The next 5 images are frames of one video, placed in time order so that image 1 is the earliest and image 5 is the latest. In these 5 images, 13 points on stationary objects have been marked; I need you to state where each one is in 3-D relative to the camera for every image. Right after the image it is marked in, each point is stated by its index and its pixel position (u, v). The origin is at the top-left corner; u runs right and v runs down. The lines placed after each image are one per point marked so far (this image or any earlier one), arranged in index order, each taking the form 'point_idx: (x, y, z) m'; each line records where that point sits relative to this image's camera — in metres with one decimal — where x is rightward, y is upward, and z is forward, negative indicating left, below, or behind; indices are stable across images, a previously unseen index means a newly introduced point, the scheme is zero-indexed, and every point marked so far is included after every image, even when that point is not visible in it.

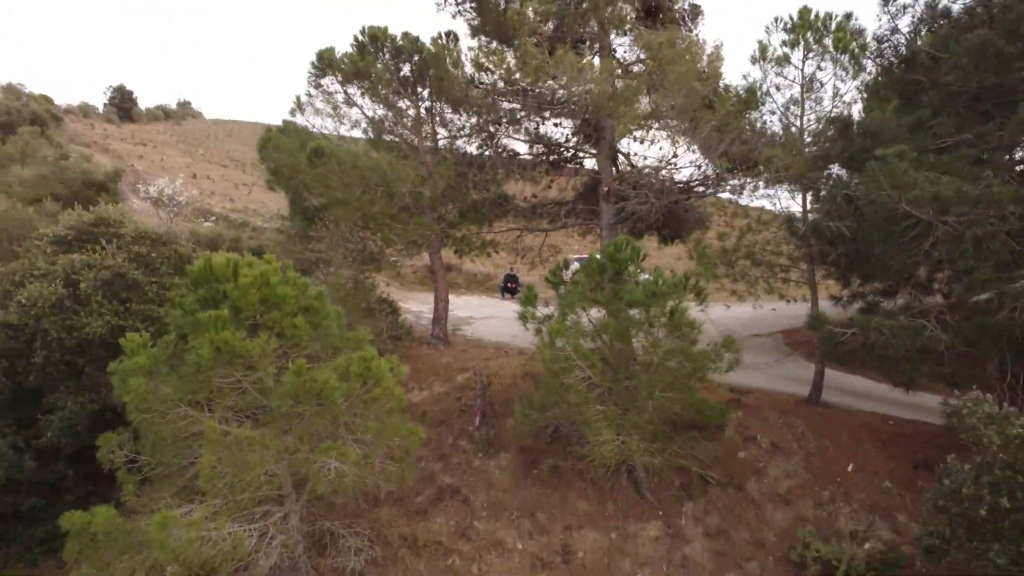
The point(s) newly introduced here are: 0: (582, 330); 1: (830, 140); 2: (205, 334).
0: (+1.3, -0.8, +5.0) m
1: (+7.2, +3.3, +5.9) m
2: (-5.0, -0.7, +4.4) m
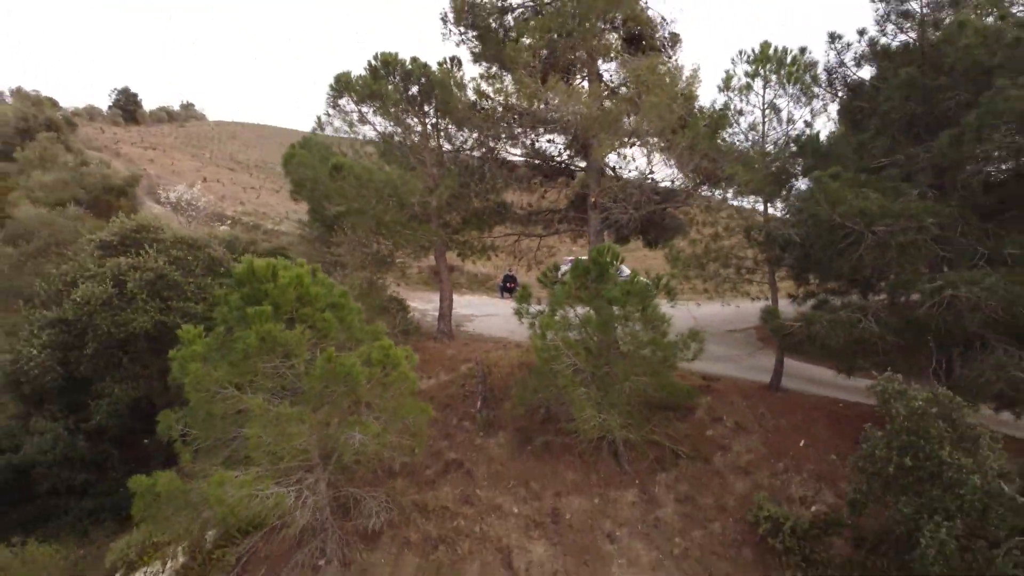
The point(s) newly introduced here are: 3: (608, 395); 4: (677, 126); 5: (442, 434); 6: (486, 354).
0: (+1.3, -0.8, +5.8) m
1: (+7.1, +3.3, +6.7) m
2: (-5.1, -0.7, +5.2) m
3: (+2.2, -2.4, +5.9) m
4: (+4.7, +4.6, +7.6) m
5: (-1.9, -3.9, +7.1) m
6: (-0.8, -2.1, +8.5) m
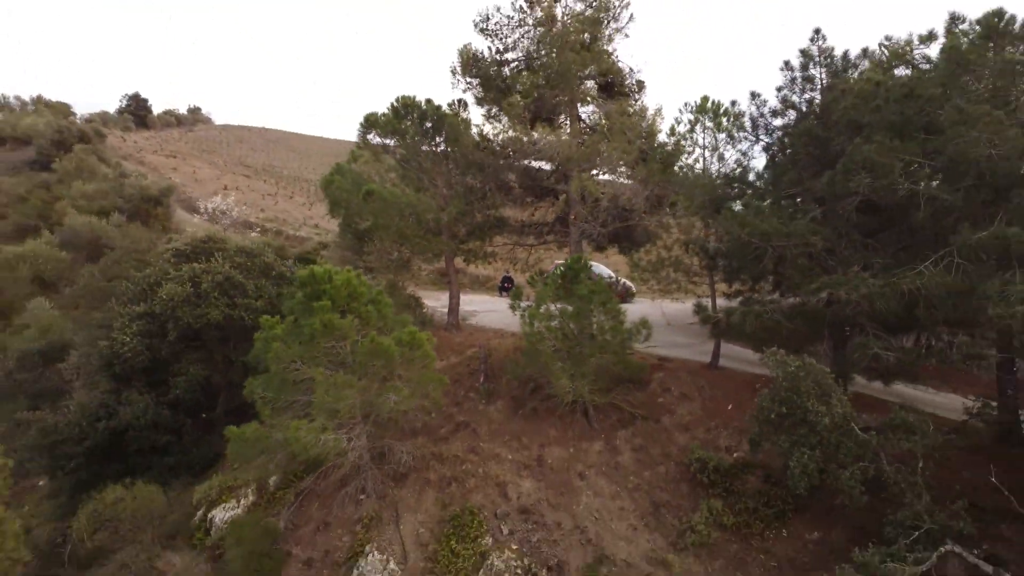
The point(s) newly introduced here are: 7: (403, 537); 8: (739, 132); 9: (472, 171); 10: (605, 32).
0: (+1.1, -0.8, +7.7) m
1: (+6.9, +3.3, +8.7) m
2: (-5.3, -0.7, +7.1) m
3: (+2.0, -2.4, +7.8) m
4: (+4.6, +4.6, +9.5) m
5: (-2.0, -3.9, +9.0) m
6: (-0.9, -2.1, +10.4) m
7: (-3.1, -7.0, +7.5) m
8: (+7.5, +5.2, +8.8) m
9: (-1.6, +4.6, +10.2) m
10: (+3.6, +9.8, +10.1) m
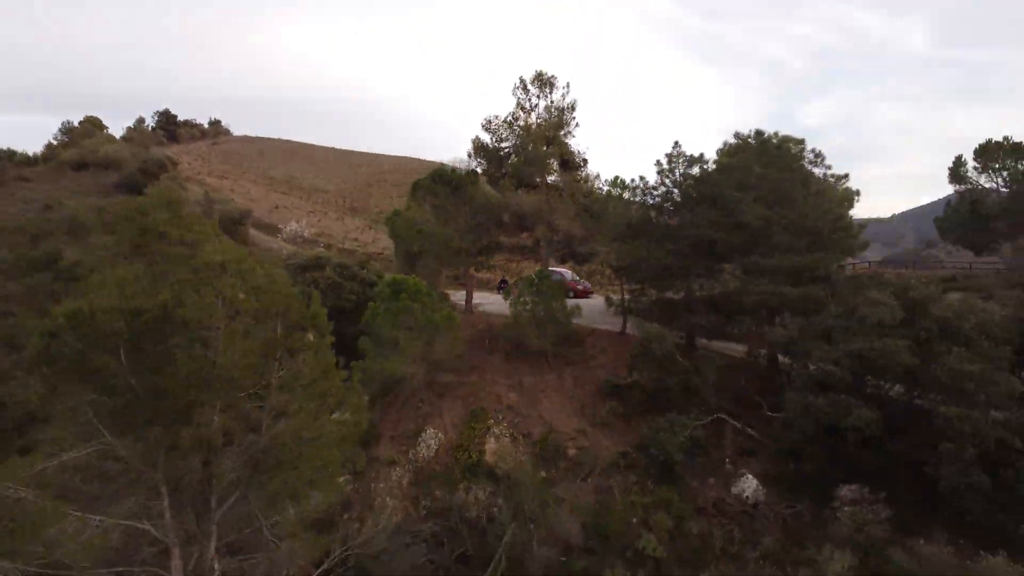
0: (+0.7, -0.7, +14.0) m
1: (+6.5, +3.3, +14.9) m
2: (-5.7, -0.7, +13.3) m
3: (+1.6, -2.4, +14.1) m
4: (+4.2, +4.6, +15.7) m
5: (-2.4, -3.9, +15.2) m
6: (-1.4, -2.1, +16.6) m
7: (-3.5, -7.0, +13.8) m
8: (+7.1, +5.2, +15.0) m
9: (-2.0, +4.7, +16.4) m
10: (+3.1, +9.8, +16.4) m
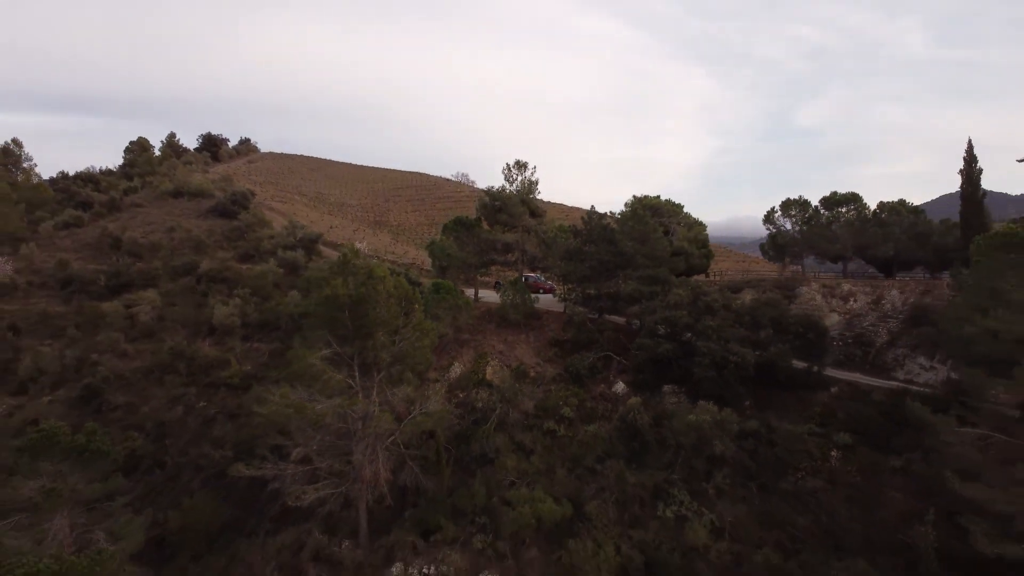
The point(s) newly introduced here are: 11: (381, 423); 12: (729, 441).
0: (-0.4, -0.6, +25.4) m
1: (+5.5, +3.4, +26.3) m
2: (-6.7, -0.6, +24.7) m
3: (+0.5, -2.3, +25.5) m
4: (+3.1, +4.7, +27.1) m
5: (-3.5, -3.8, +26.6) m
6: (-2.4, -2.0, +28.0) m
7: (-4.6, -6.9, +25.1) m
8: (+6.0, +5.3, +26.4) m
9: (-3.1, +4.8, +27.8) m
10: (+2.1, +9.9, +27.8) m
11: (-9.0, -9.3, +18.0) m
12: (+16.2, -11.4, +19.6) m
